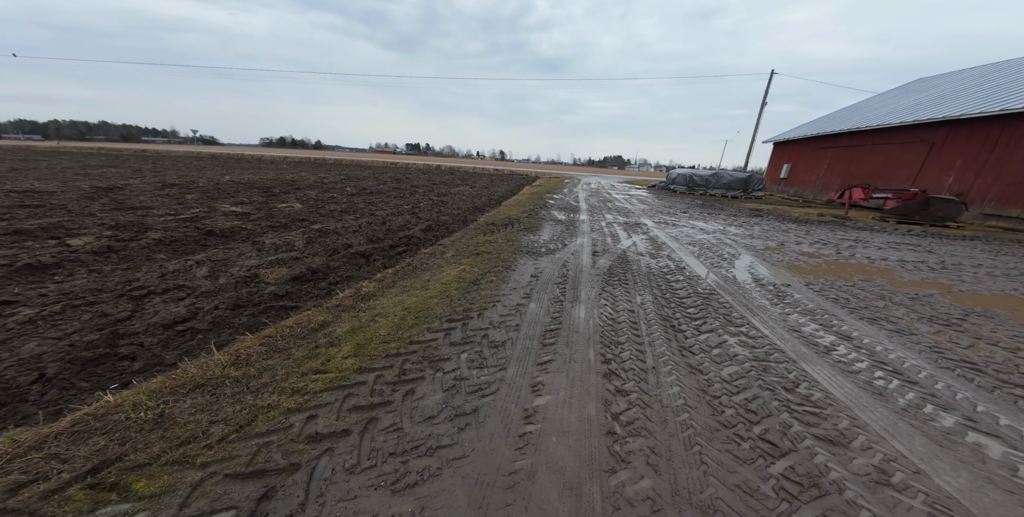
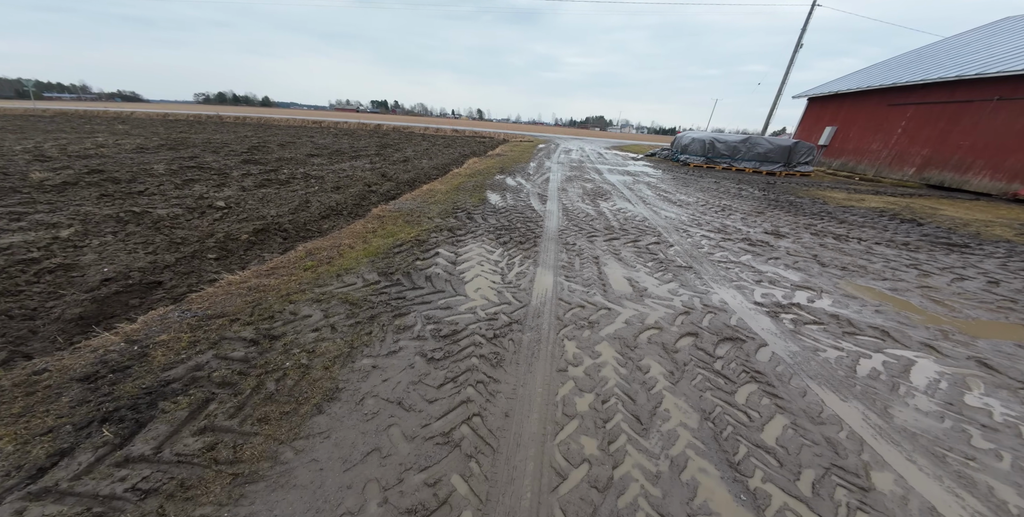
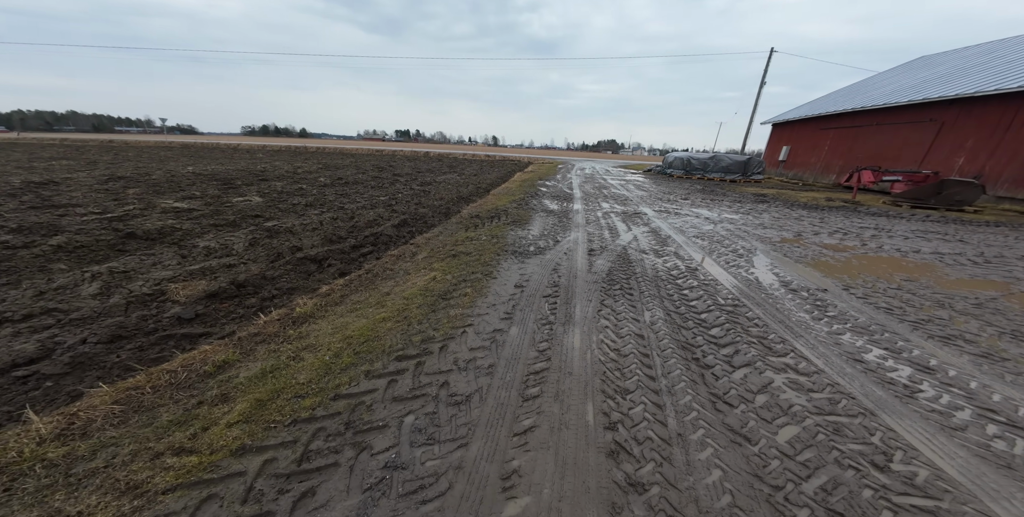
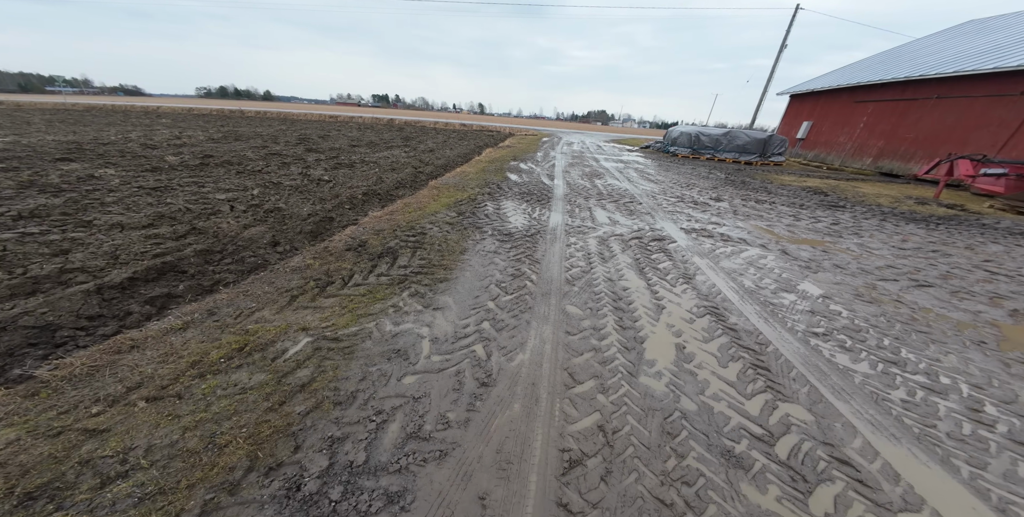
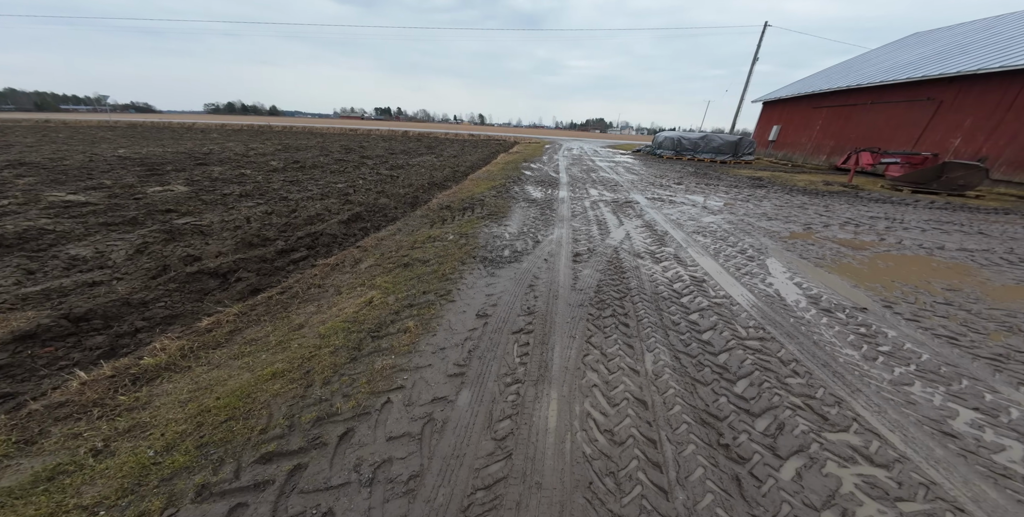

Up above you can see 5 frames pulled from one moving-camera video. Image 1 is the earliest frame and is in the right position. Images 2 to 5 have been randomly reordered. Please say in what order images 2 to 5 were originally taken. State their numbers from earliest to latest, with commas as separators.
3, 5, 4, 2
